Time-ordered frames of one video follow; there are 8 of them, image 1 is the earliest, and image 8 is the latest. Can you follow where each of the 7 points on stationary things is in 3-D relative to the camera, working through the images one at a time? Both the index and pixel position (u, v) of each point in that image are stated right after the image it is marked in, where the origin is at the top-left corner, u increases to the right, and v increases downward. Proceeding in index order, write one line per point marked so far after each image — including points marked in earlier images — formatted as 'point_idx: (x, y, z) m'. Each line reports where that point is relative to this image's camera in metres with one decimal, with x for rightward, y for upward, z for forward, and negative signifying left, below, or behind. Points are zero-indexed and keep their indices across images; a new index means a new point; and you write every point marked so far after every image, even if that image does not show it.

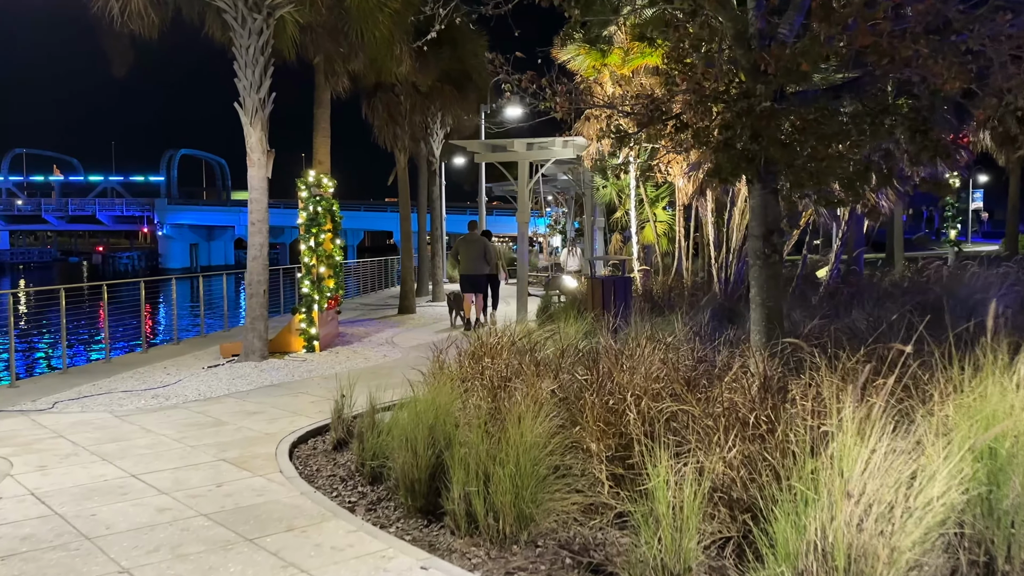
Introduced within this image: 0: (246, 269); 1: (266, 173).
0: (-3.1, +0.2, +9.7) m
1: (-2.8, +1.3, +9.7) m
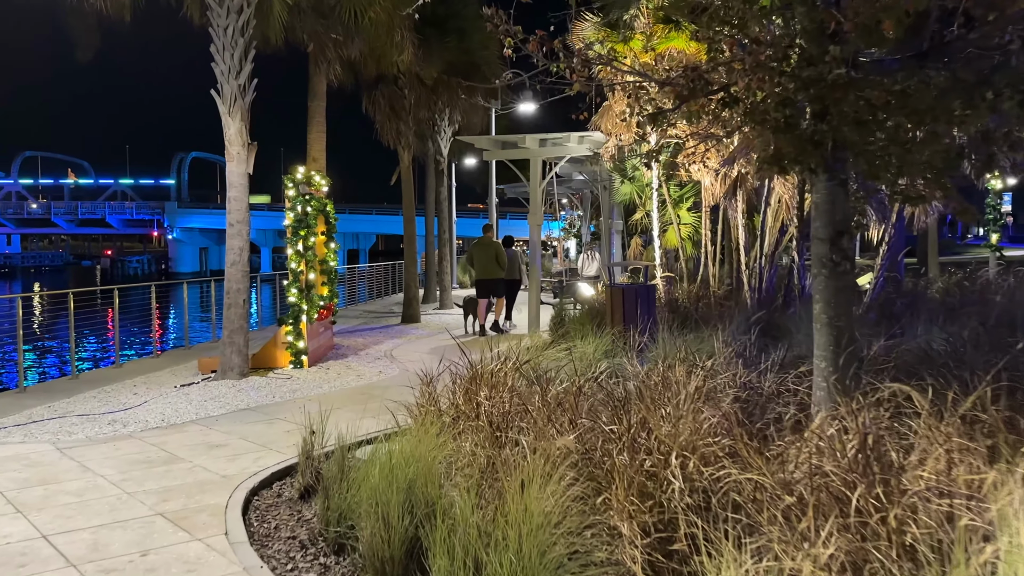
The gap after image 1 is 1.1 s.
0: (-3.0, +0.1, +8.7) m
1: (-2.7, +1.2, +8.7) m
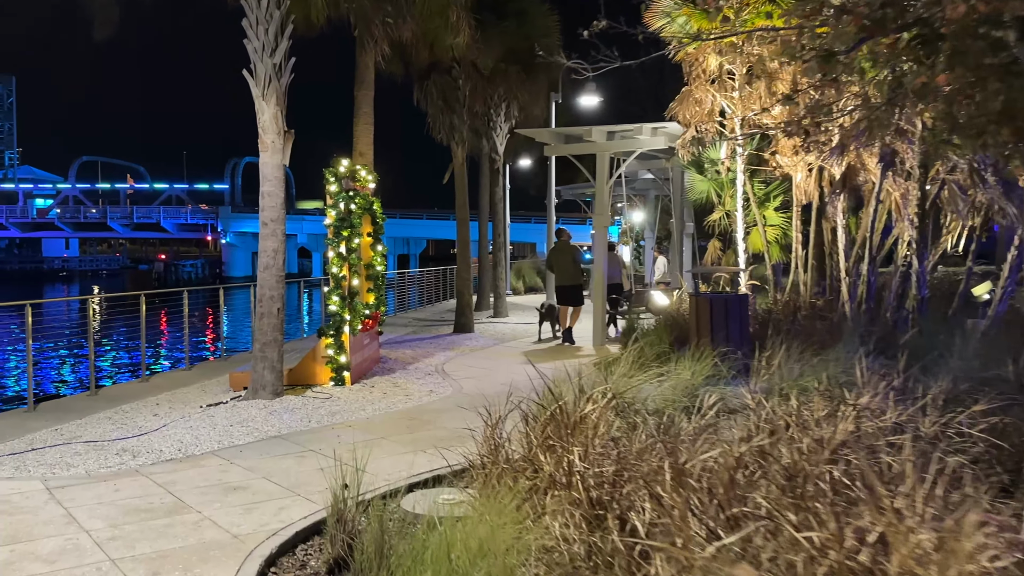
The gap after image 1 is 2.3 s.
0: (-2.3, +0.1, +7.7) m
1: (-2.1, +1.2, +7.7) m
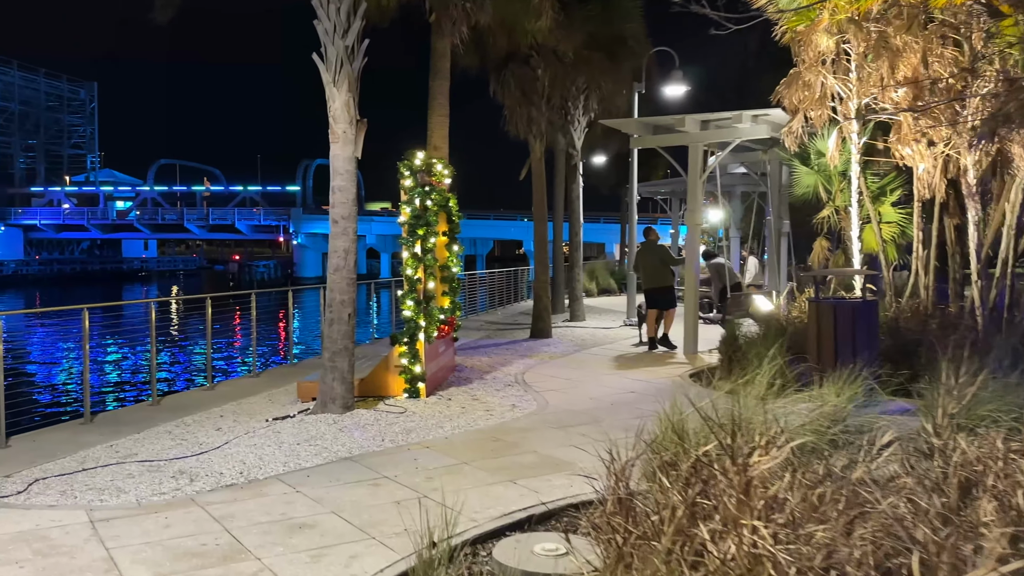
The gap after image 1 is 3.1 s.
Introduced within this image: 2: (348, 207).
0: (-1.5, 0.0, +7.0) m
1: (-1.3, +1.1, +7.0) m
2: (-1.4, +0.7, +7.0) m
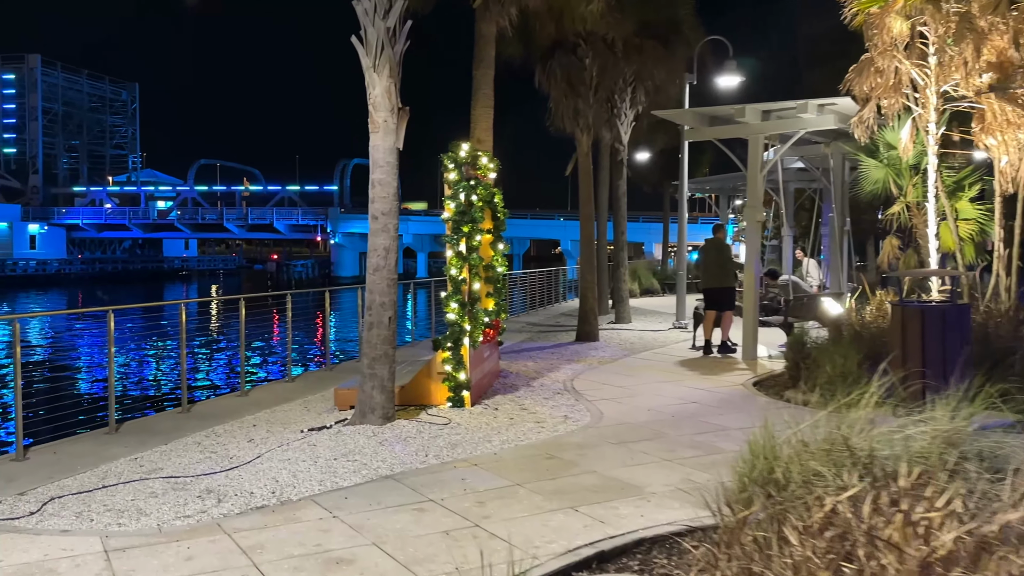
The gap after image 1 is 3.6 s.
0: (-1.1, 0.0, +6.5) m
1: (-0.9, +1.1, +6.5) m
2: (-0.9, +0.7, +6.5) m
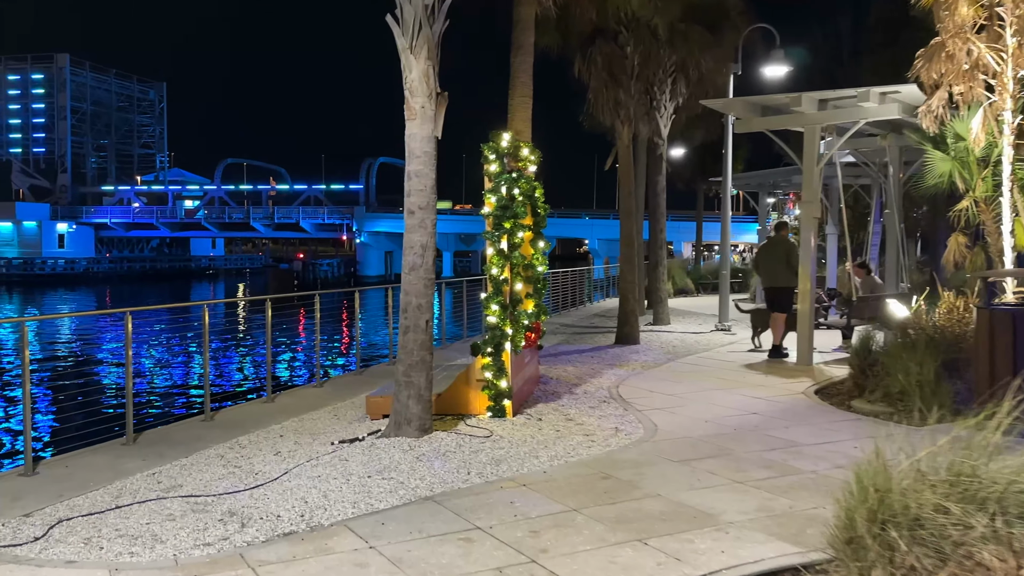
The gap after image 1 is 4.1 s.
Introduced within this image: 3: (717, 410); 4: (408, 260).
0: (-0.8, 0.0, +6.0) m
1: (-0.6, +1.1, +6.0) m
2: (-0.6, +0.7, +6.0) m
3: (+1.7, -1.0, +7.1) m
4: (-0.7, +0.2, +6.0) m
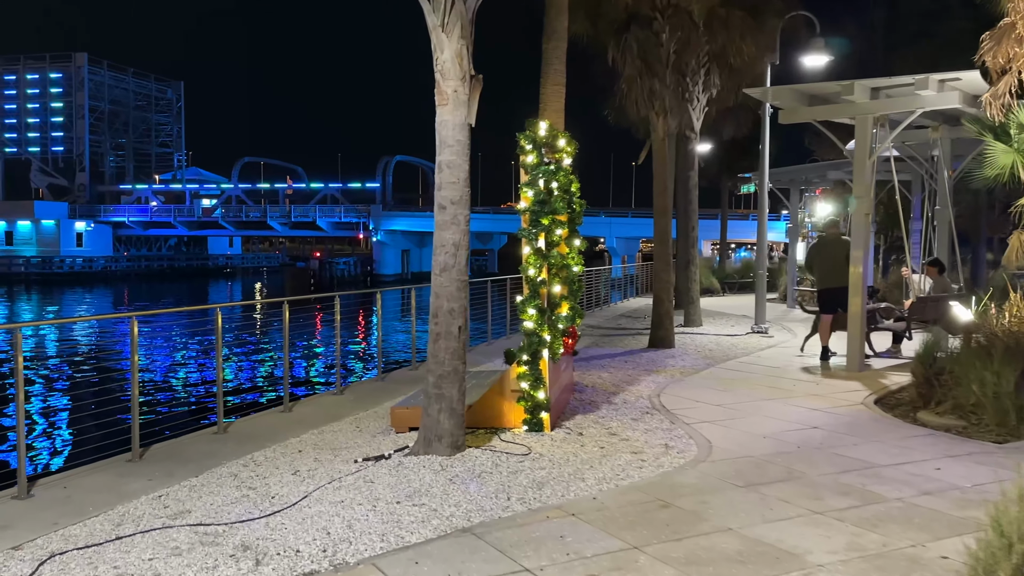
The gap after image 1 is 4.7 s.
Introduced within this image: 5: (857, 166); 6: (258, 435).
0: (-0.5, 0.0, +5.4) m
1: (-0.3, +1.1, +5.4) m
2: (-0.3, +0.6, +5.4) m
3: (+2.0, -1.0, +6.5) m
4: (-0.5, +0.2, +5.4) m
5: (+3.6, +1.2, +8.8) m
6: (-1.9, -1.1, +6.4) m
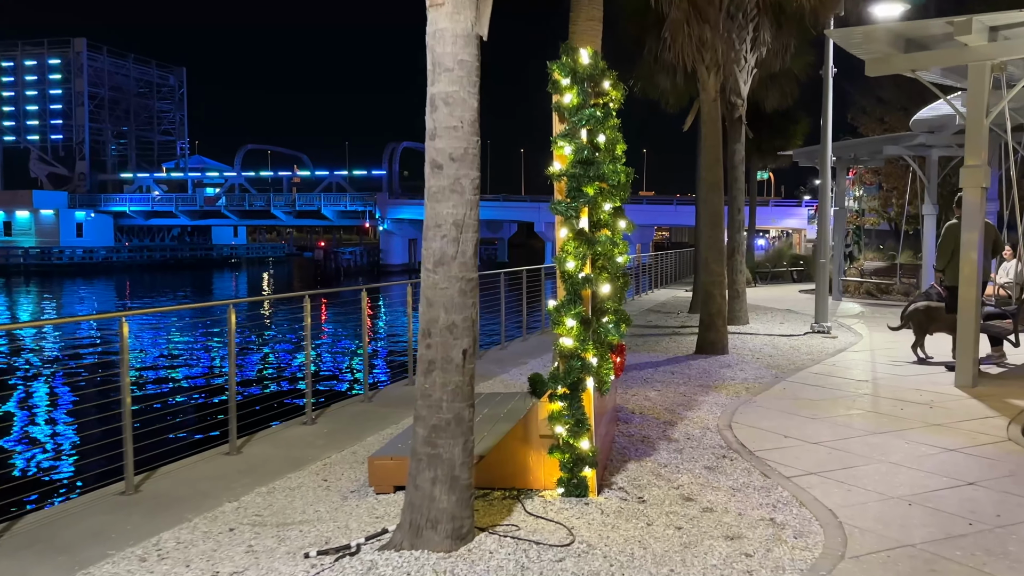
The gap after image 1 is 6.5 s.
0: (-0.4, 0.0, +3.5) m
1: (-0.2, +1.1, +3.5) m
2: (-0.2, +0.6, +3.5) m
3: (+2.2, -1.0, +4.6) m
4: (-0.3, +0.2, +3.5) m
5: (+3.8, +1.3, +6.9) m
6: (-1.8, -1.1, +4.5) m
